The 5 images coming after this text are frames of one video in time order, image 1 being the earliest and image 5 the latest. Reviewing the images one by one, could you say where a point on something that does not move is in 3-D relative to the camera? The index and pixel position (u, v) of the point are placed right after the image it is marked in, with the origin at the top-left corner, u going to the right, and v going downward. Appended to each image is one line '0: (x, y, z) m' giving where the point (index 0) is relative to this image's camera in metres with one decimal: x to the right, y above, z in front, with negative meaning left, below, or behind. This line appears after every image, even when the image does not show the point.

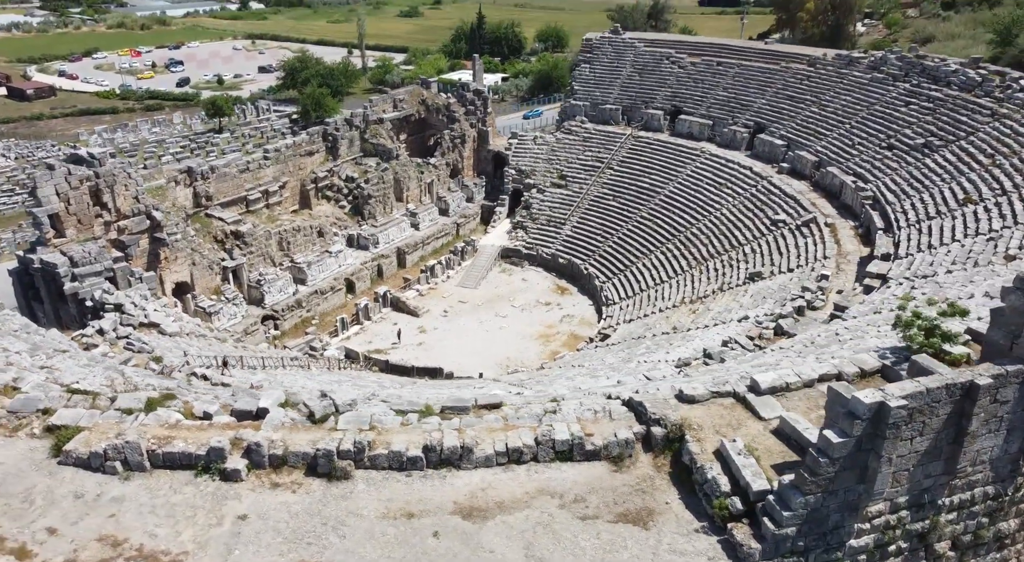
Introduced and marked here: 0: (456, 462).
0: (-0.6, -1.8, +7.1) m
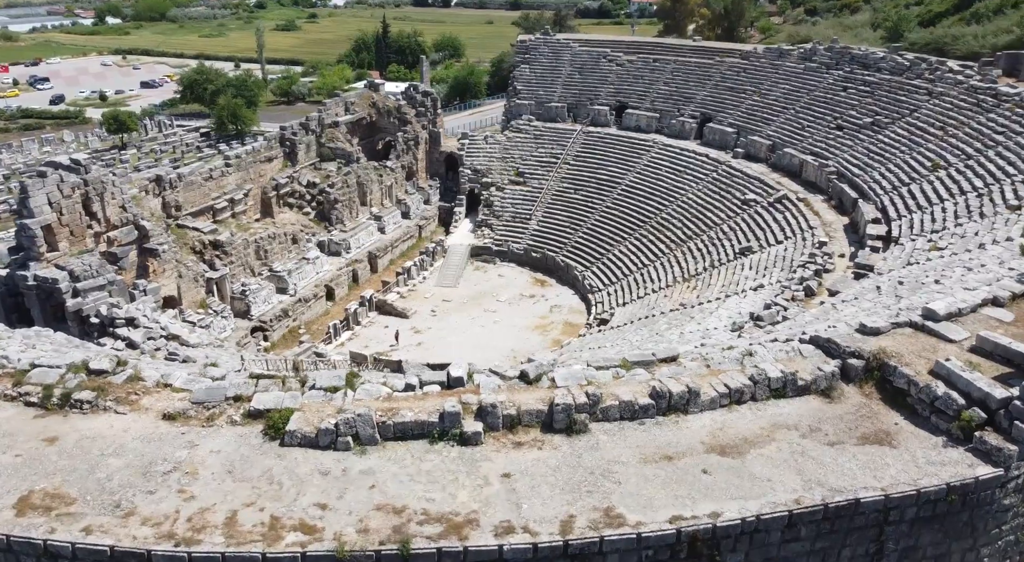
0: (+1.7, -1.3, +7.2) m
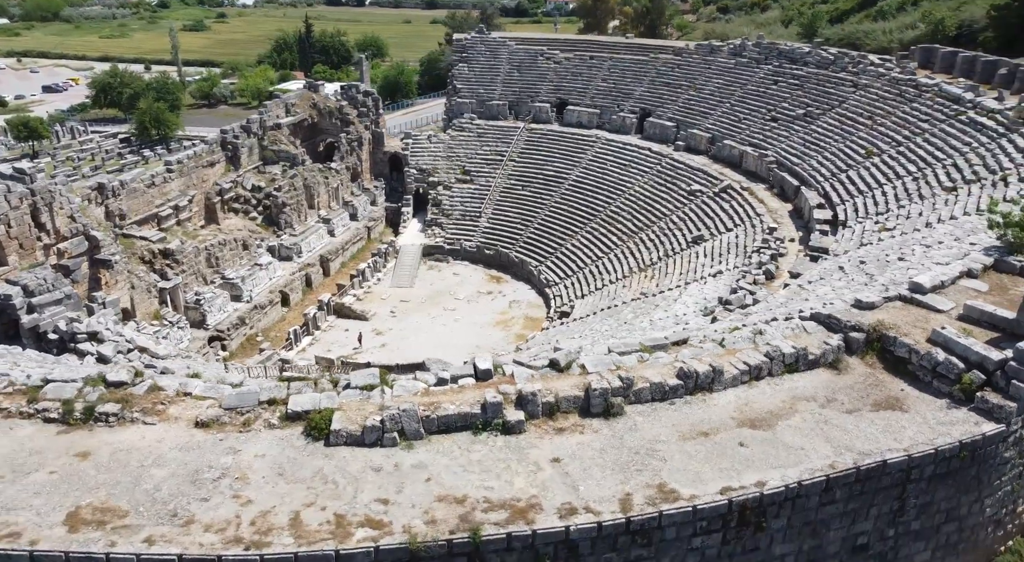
0: (+2.1, -1.1, +7.6) m
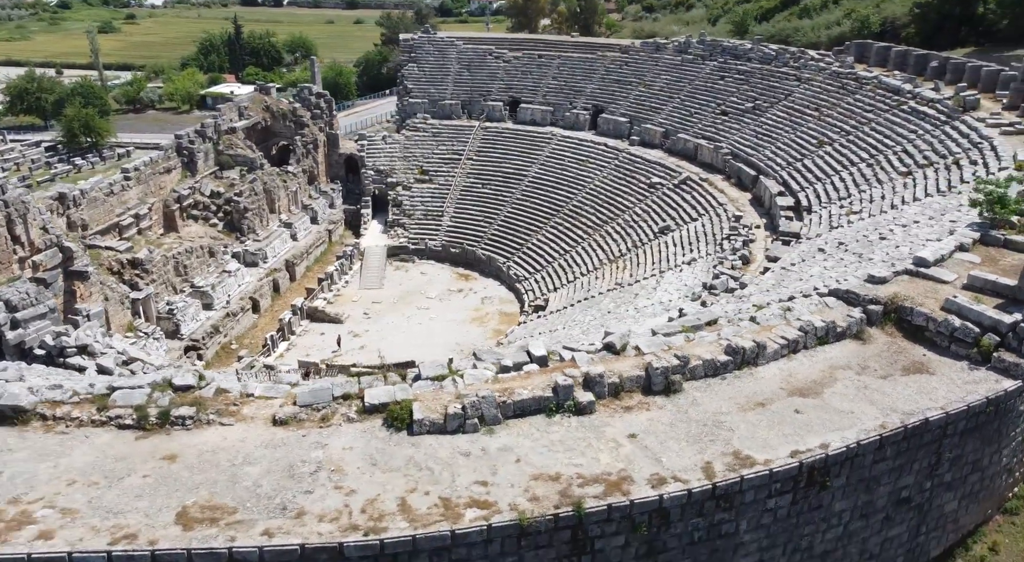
0: (+2.8, -0.9, +8.1) m
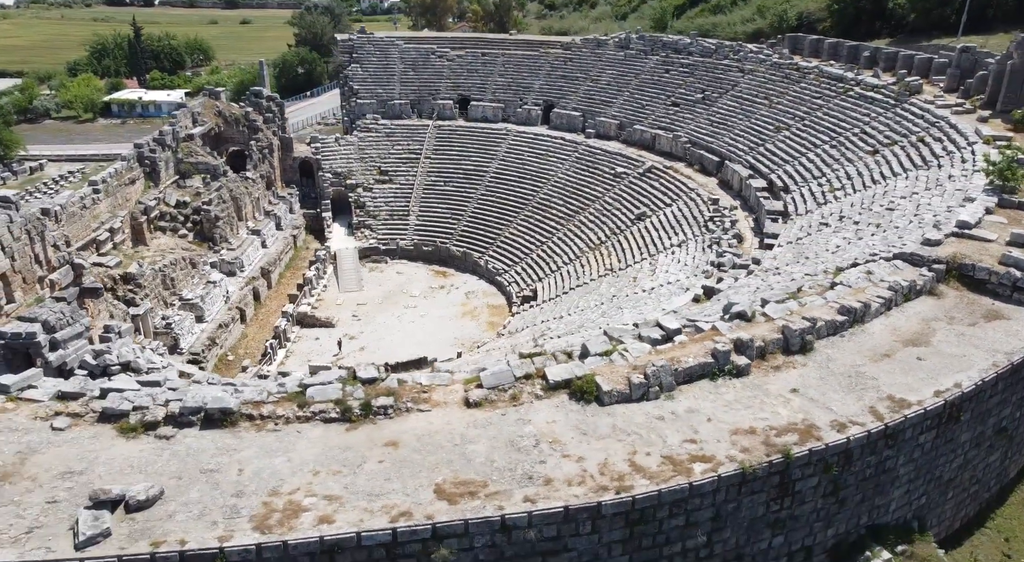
0: (+4.5, -0.5, +9.0) m
